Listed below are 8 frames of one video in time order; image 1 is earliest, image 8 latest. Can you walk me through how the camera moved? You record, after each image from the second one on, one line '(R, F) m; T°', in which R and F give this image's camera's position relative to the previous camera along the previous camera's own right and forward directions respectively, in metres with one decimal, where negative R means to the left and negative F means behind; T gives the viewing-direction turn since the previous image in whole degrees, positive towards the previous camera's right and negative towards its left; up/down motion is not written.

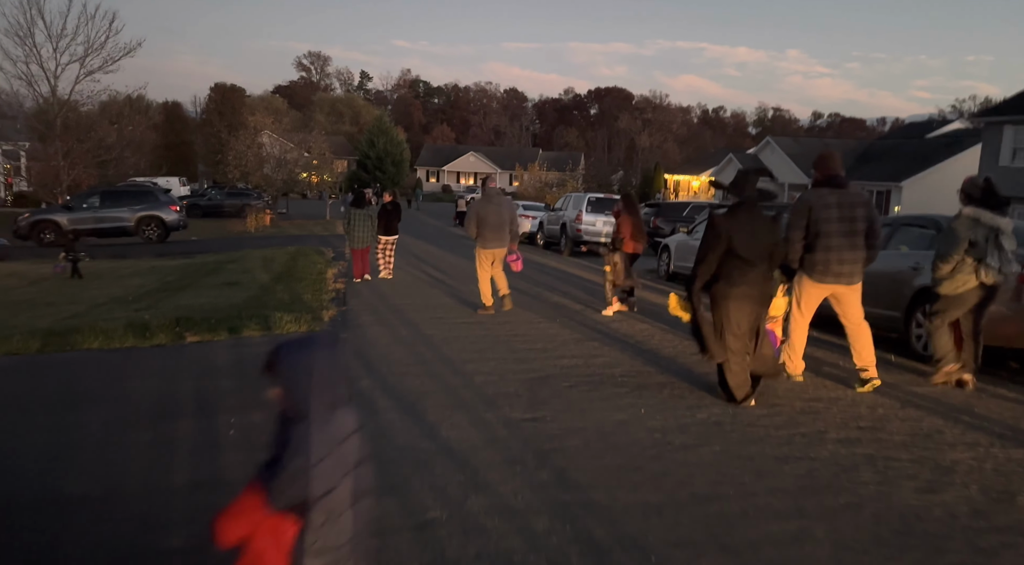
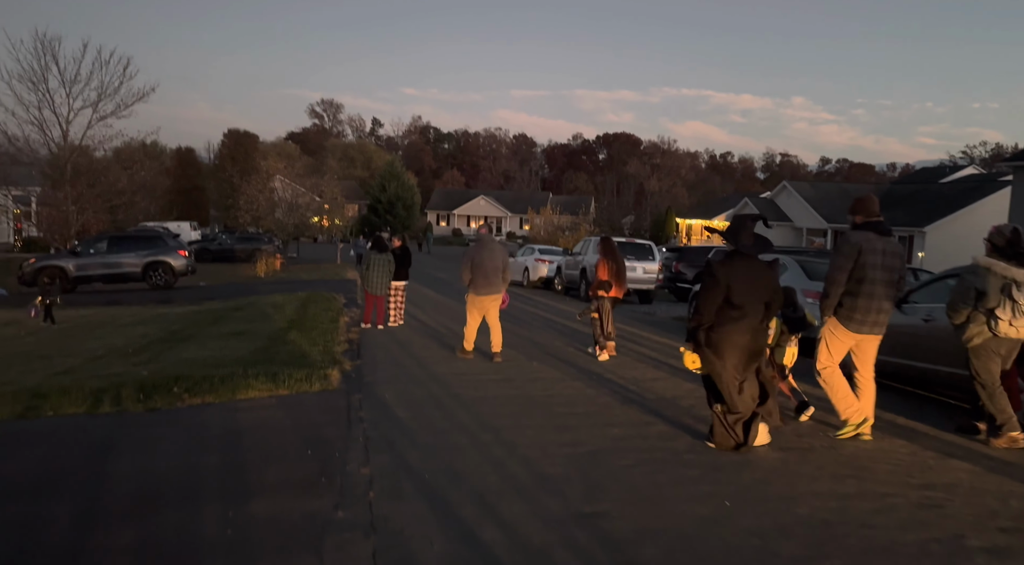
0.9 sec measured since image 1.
(-0.2, +0.8) m; -1°
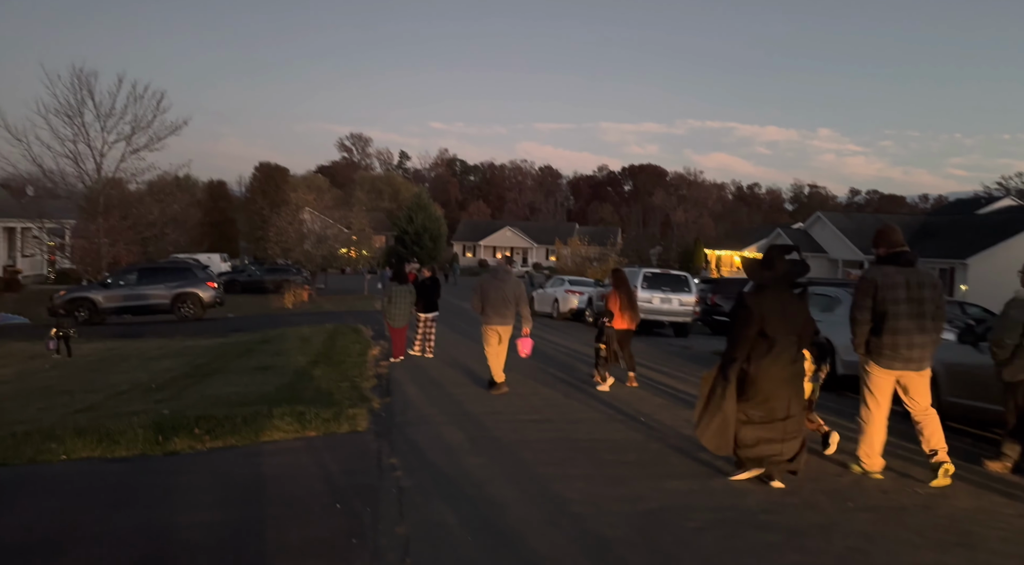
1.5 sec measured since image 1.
(-0.2, +0.5) m; -2°
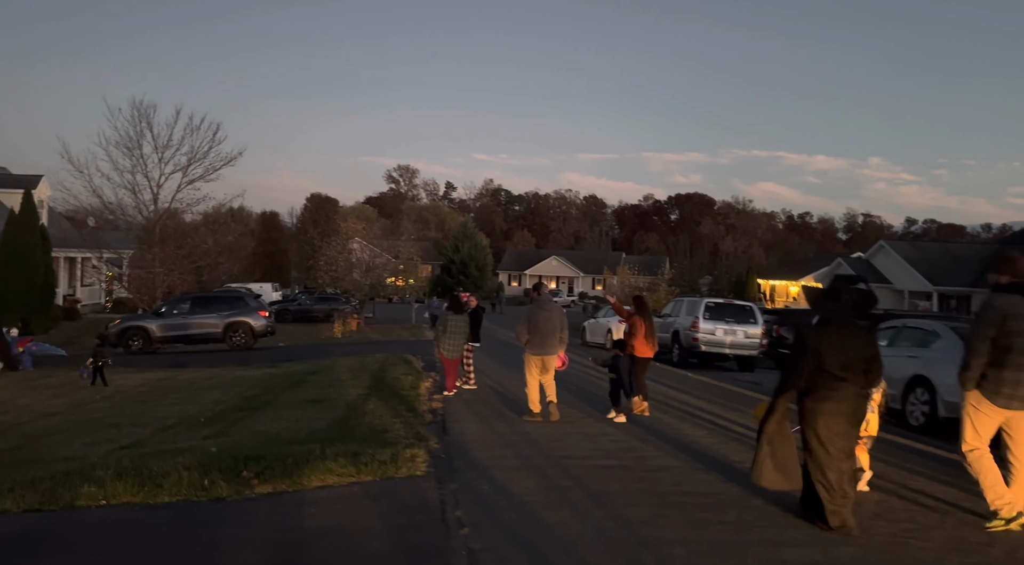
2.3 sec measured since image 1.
(-0.3, +0.6) m; -3°
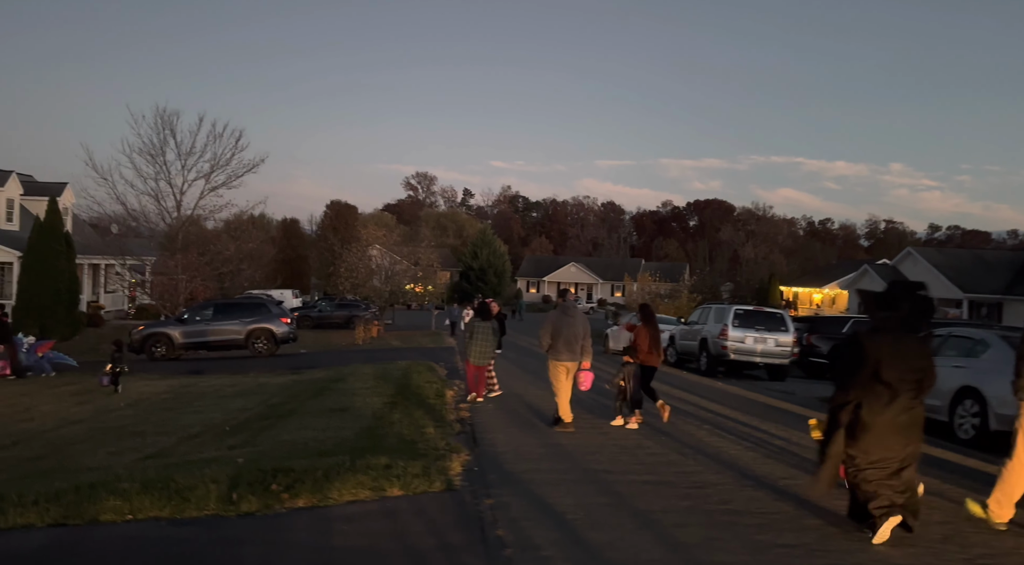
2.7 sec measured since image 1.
(-0.2, +0.3) m; -1°
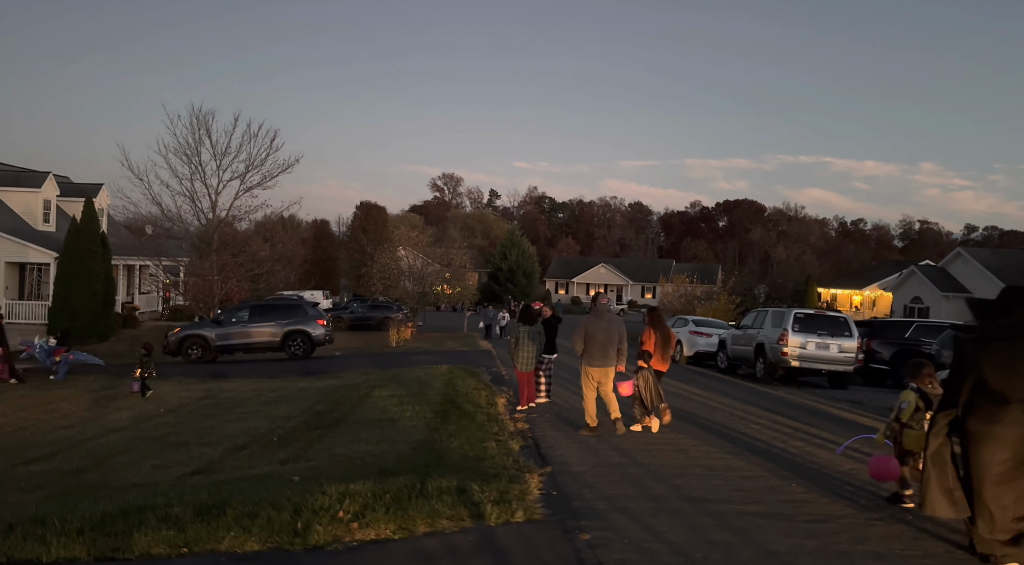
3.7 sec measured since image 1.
(-0.5, +0.7) m; -2°
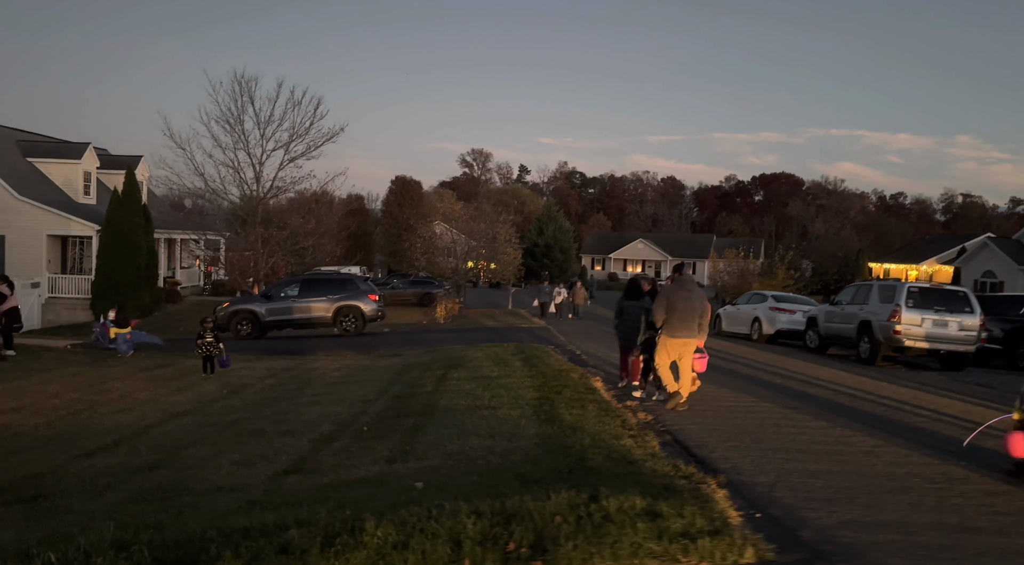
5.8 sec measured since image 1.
(-1.1, +1.4) m; -2°
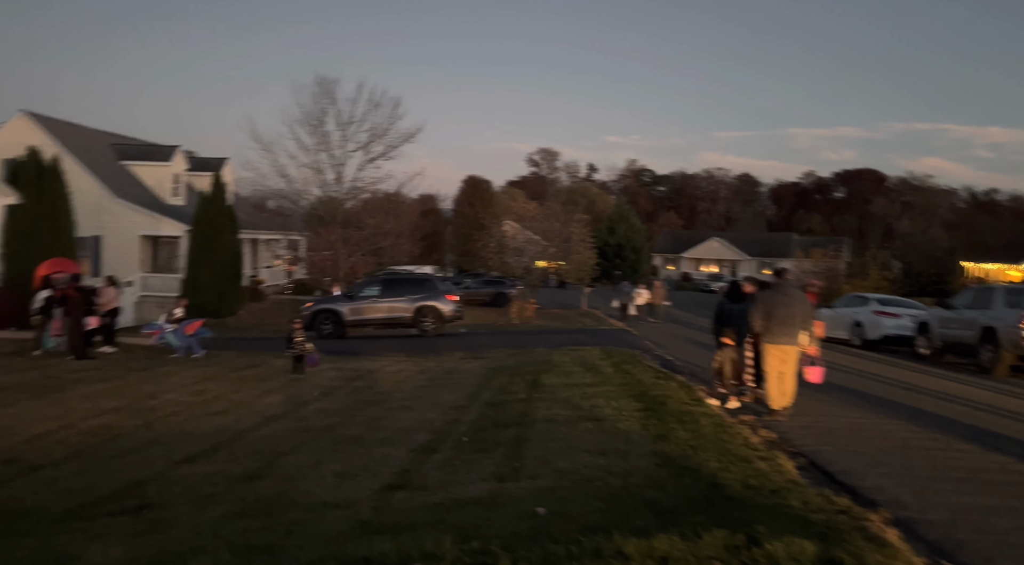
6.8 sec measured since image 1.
(-0.4, +0.5) m; -5°
